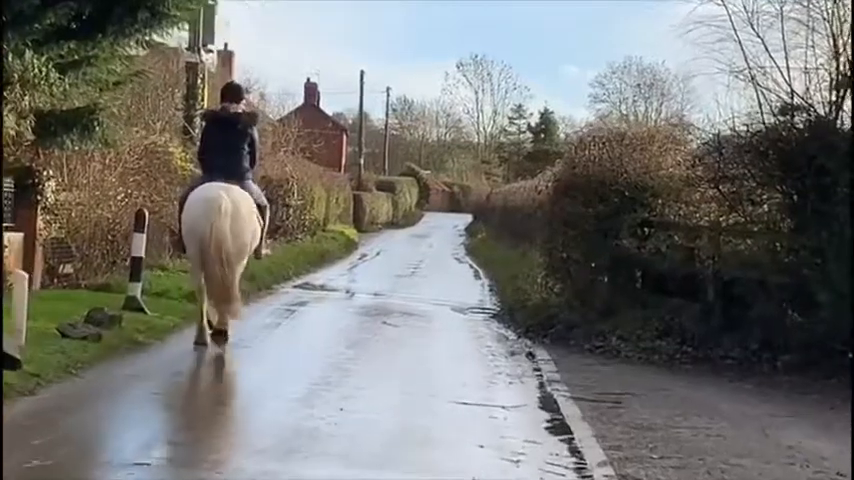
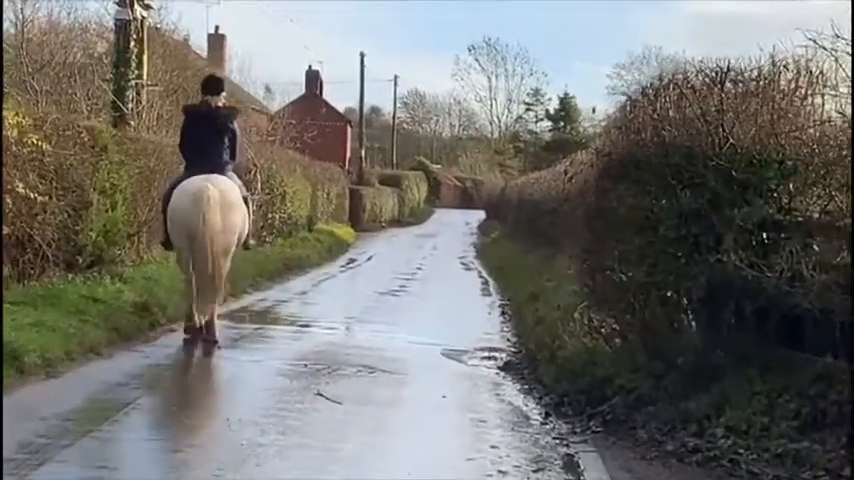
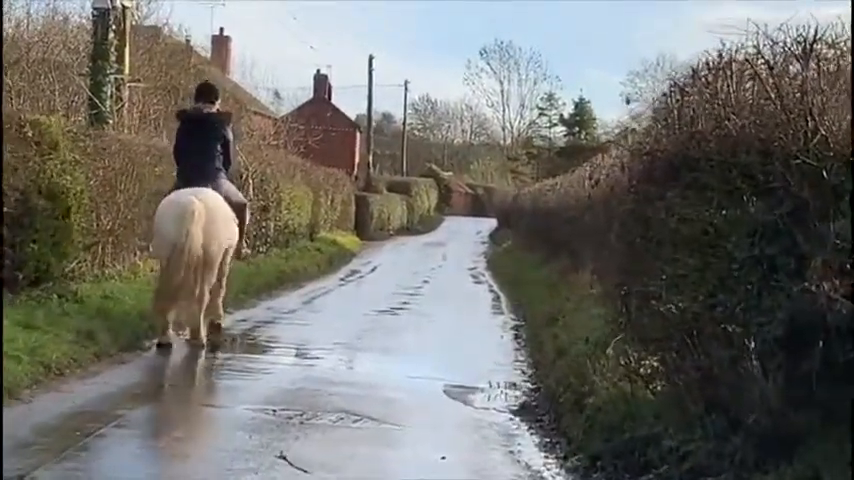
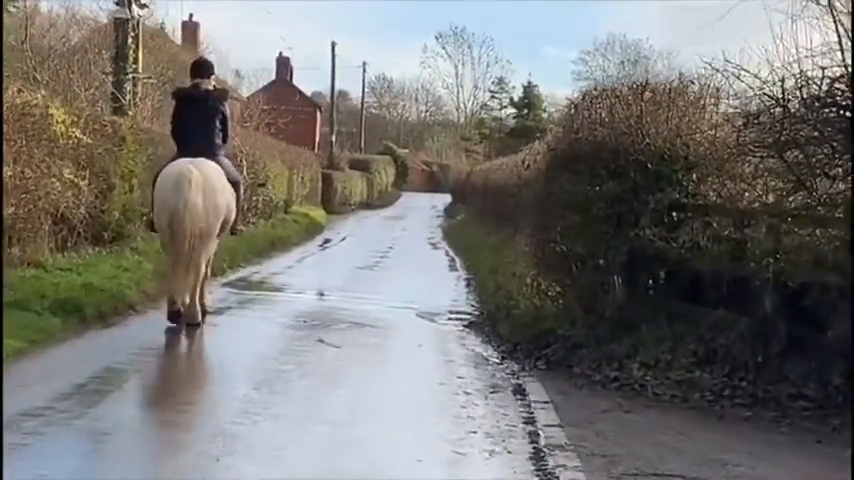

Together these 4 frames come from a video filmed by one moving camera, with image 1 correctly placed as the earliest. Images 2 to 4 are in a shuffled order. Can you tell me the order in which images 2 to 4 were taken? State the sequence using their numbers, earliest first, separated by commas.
4, 2, 3
